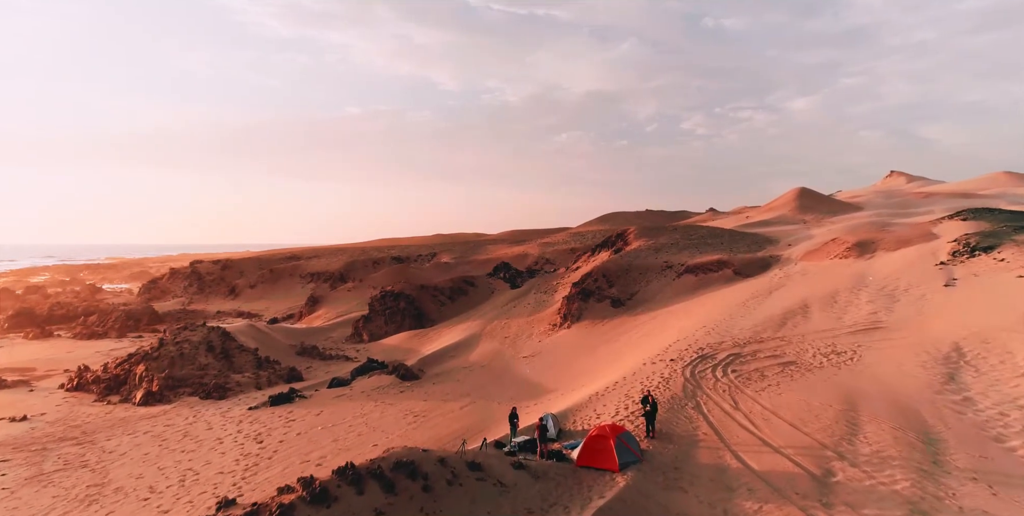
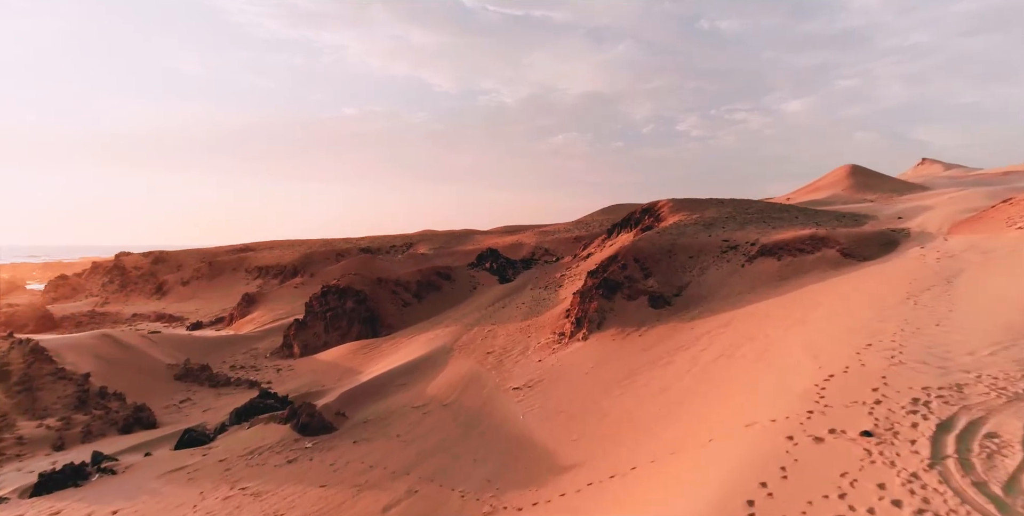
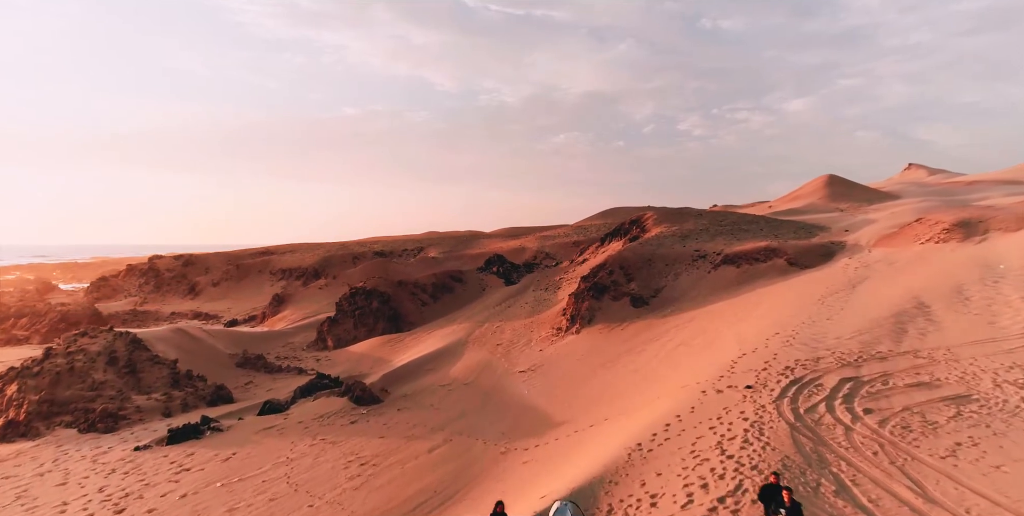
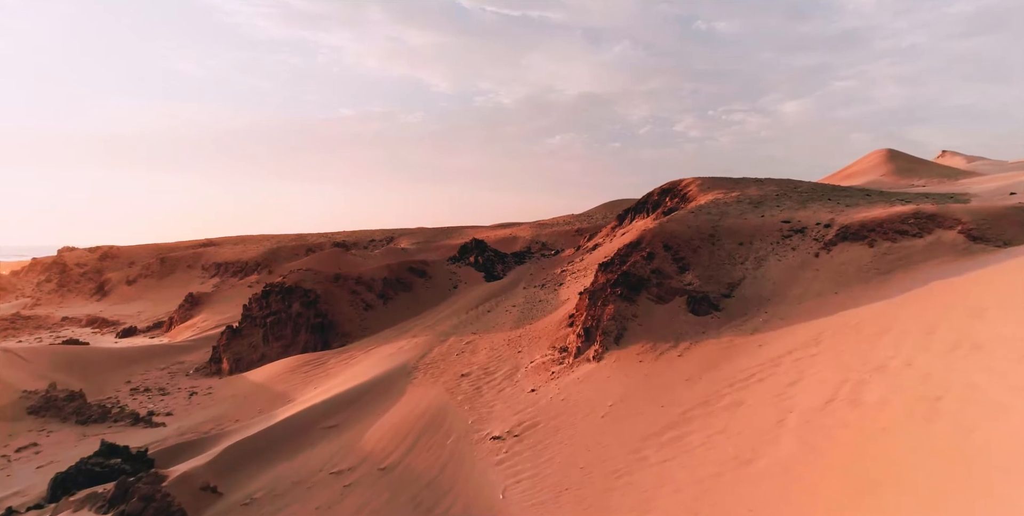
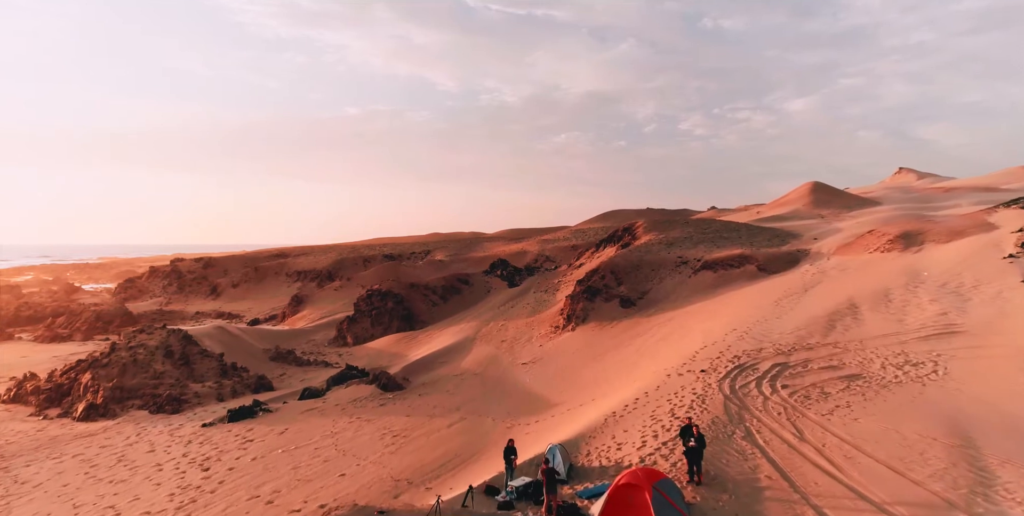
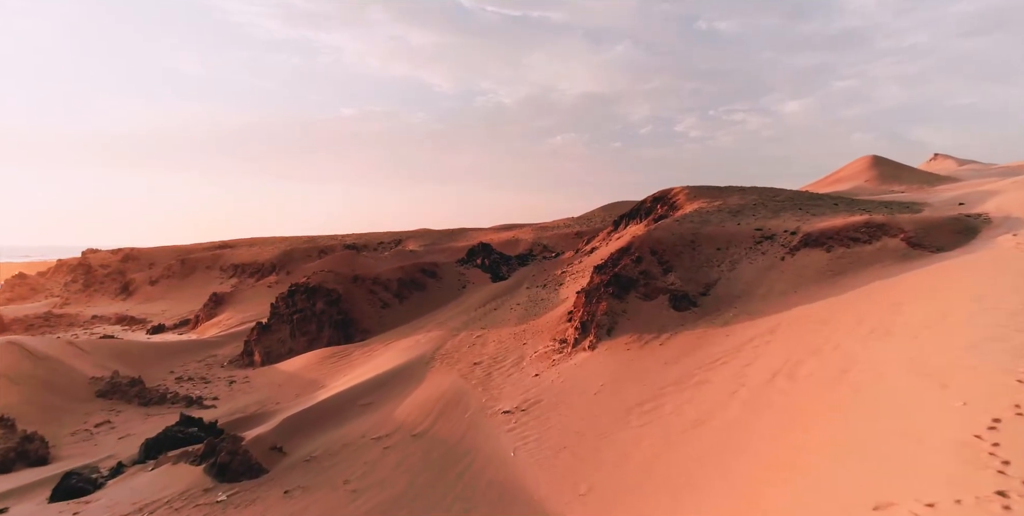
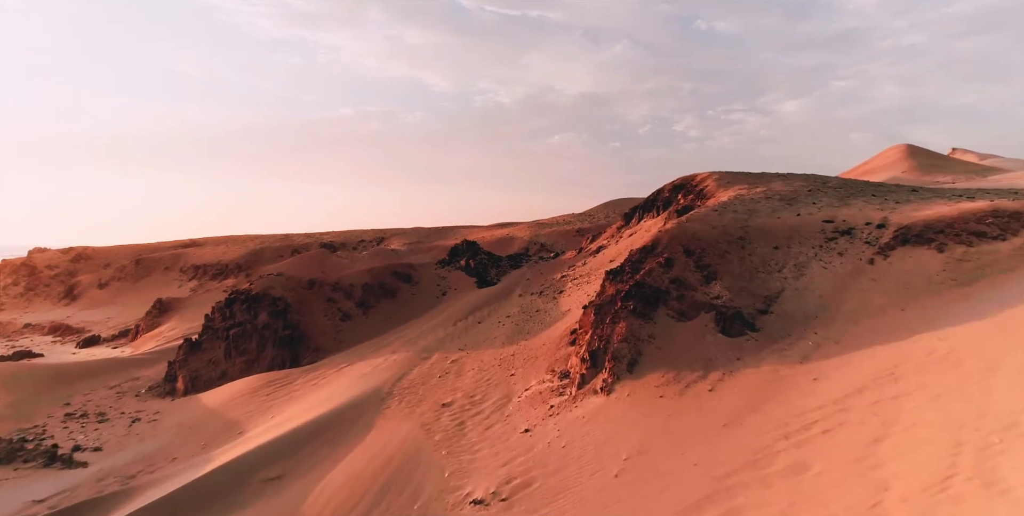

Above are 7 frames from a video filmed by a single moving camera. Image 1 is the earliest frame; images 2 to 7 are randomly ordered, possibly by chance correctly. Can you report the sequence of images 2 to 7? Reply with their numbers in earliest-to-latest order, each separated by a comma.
5, 3, 2, 6, 4, 7
